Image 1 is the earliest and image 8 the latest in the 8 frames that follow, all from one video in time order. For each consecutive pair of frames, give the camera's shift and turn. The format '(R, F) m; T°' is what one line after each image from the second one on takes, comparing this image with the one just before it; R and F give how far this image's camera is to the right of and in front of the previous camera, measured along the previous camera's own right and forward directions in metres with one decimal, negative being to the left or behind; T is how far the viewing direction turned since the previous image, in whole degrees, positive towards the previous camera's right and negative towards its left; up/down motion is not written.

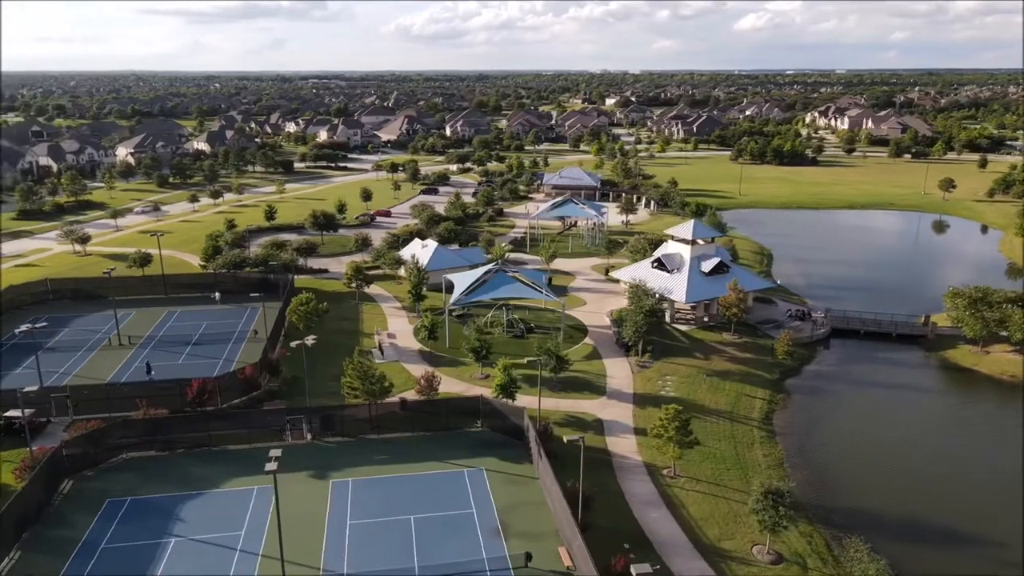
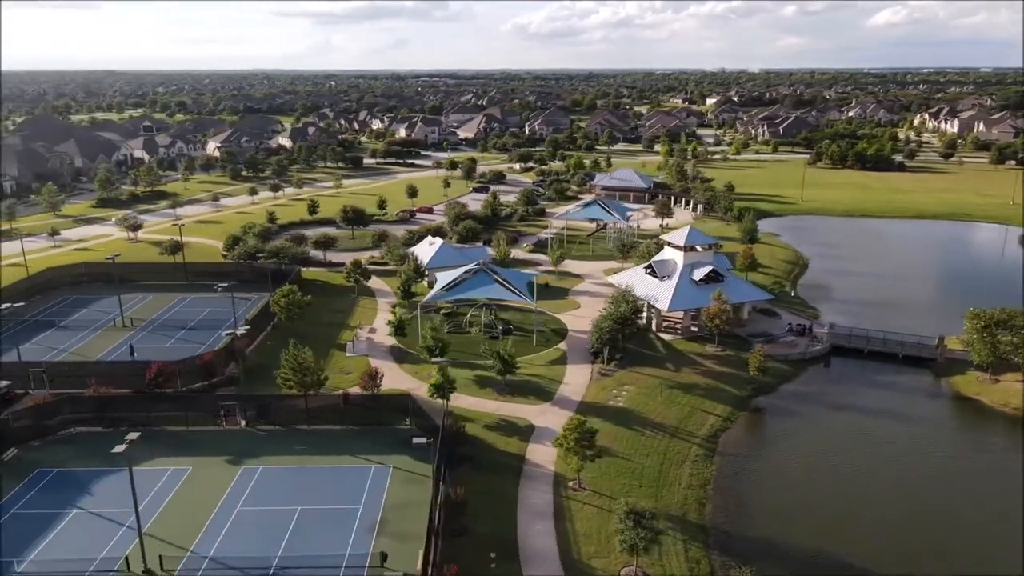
(+5.2, +0.5) m; -8°
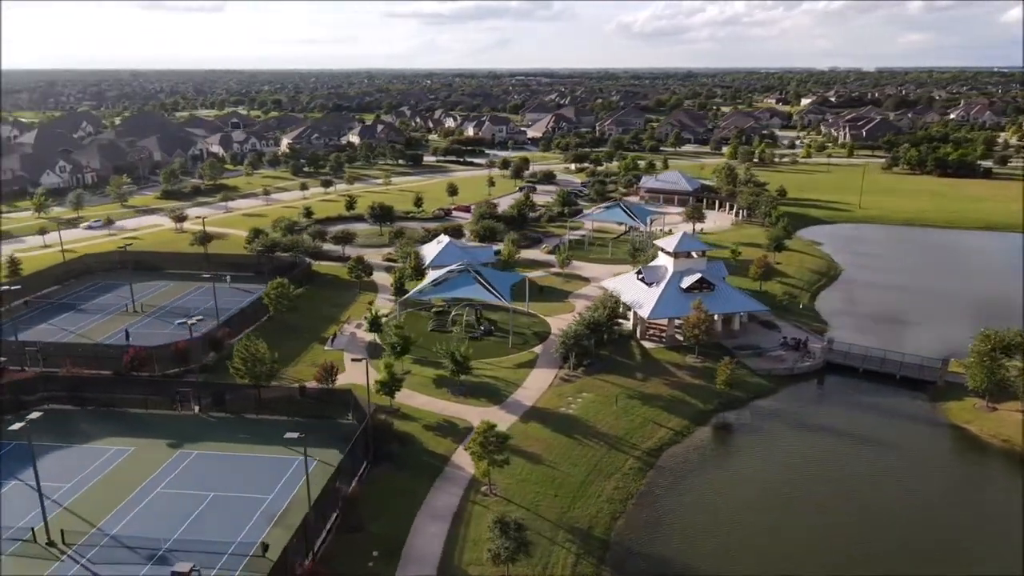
(+4.5, +0.4) m; -7°
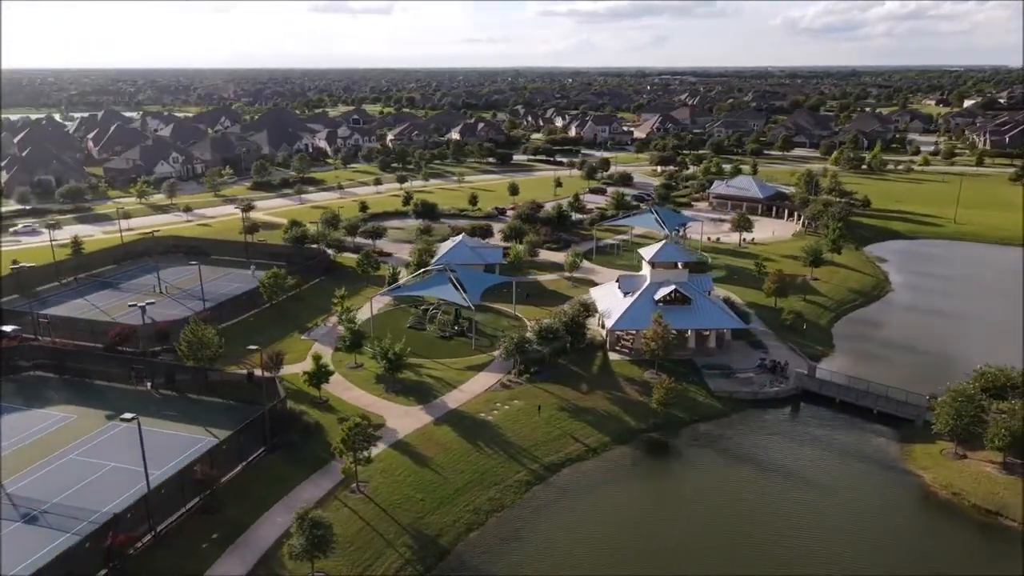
(+6.8, +0.8) m; -10°
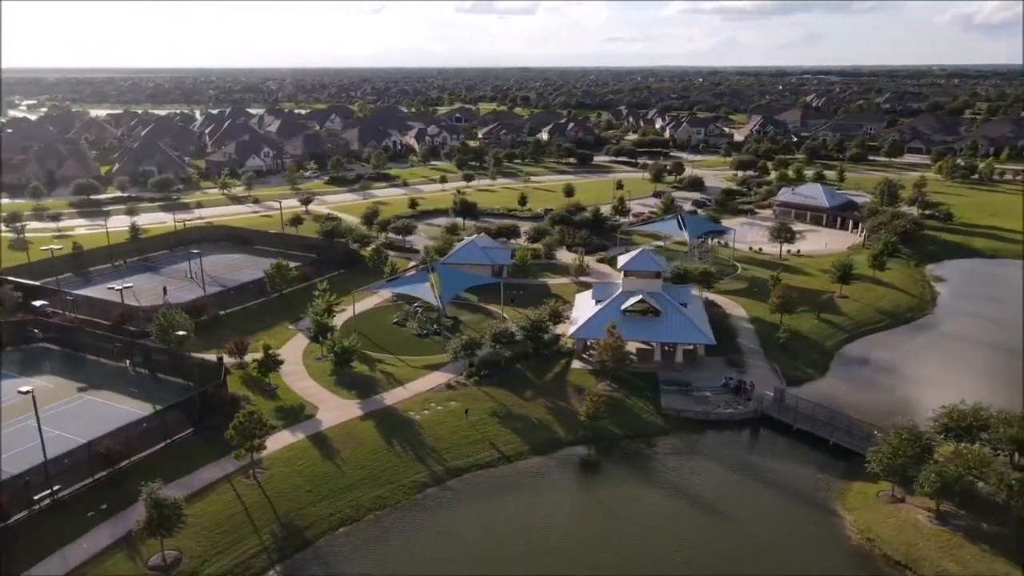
(+6.1, +0.7) m; -9°
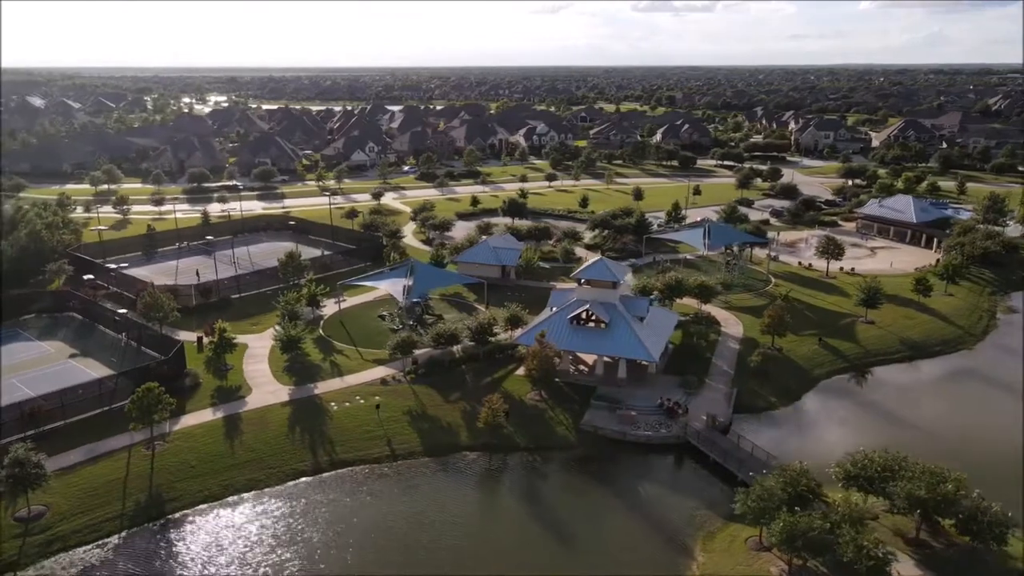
(+7.7, +1.0) m; -12°
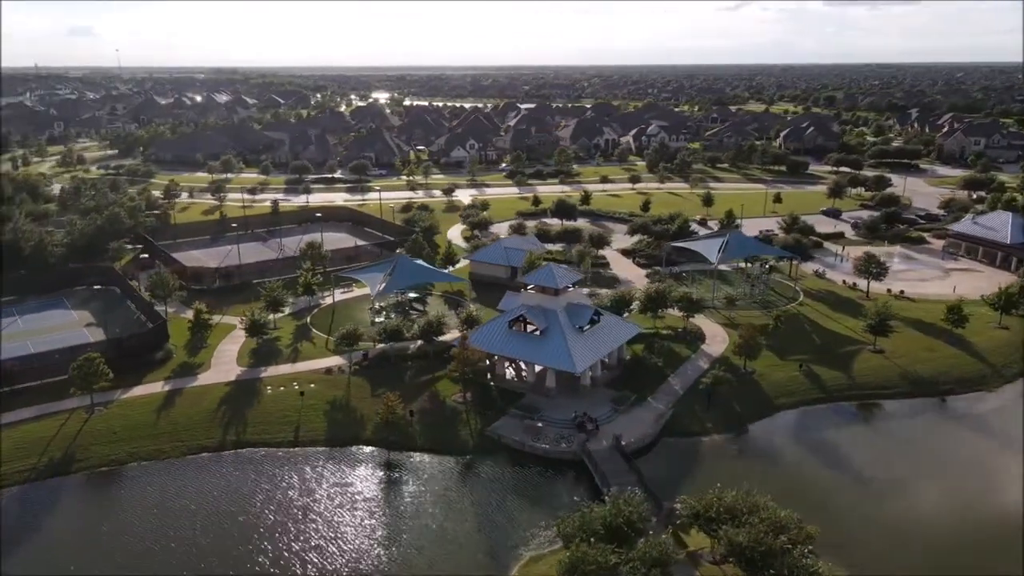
(+7.7, +1.0) m; -12°
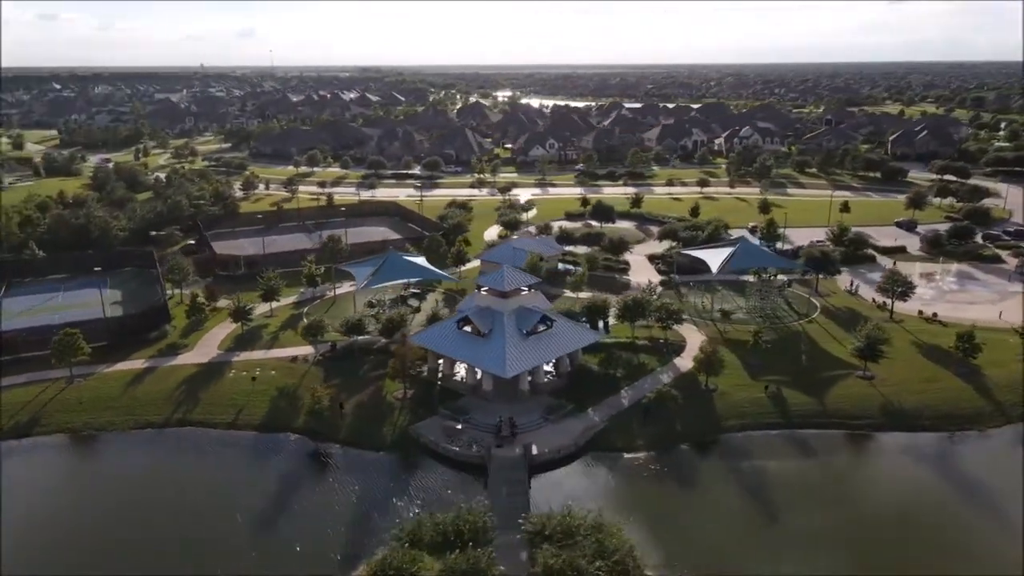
(+6.2, +0.7) m; -10°
